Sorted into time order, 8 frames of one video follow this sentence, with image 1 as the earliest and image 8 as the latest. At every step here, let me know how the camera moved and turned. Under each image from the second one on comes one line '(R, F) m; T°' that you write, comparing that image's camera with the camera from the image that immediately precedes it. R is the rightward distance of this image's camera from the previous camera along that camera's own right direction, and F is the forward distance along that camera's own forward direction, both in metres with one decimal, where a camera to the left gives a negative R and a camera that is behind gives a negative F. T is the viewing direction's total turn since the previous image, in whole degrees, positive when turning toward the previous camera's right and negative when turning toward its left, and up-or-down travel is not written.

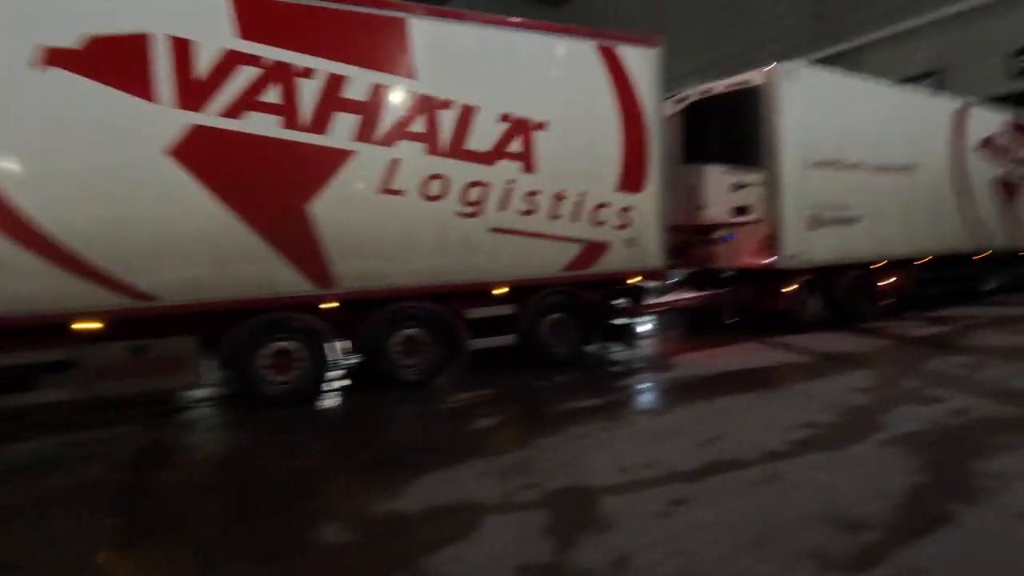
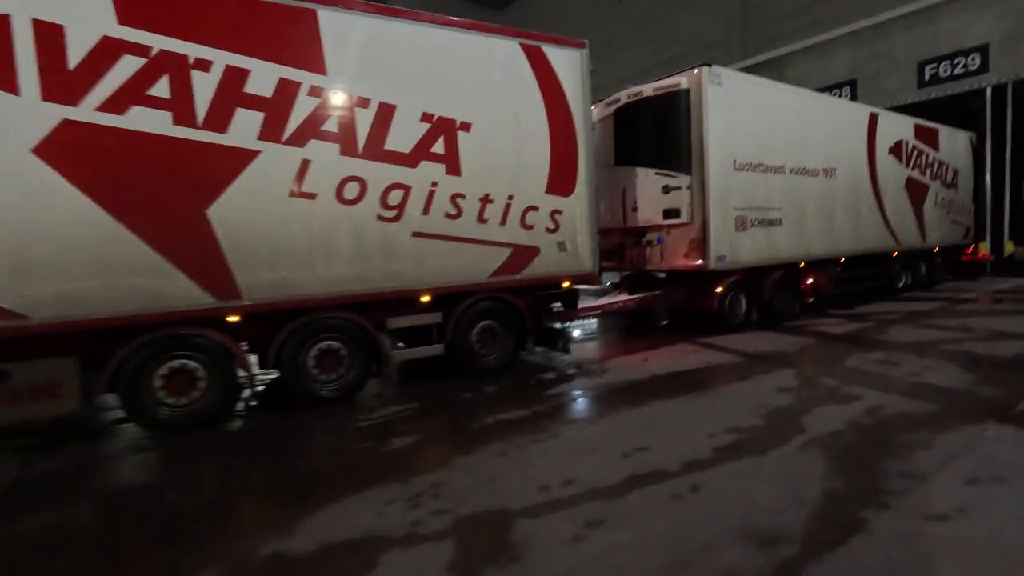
(+0.3, +0.3) m; +5°
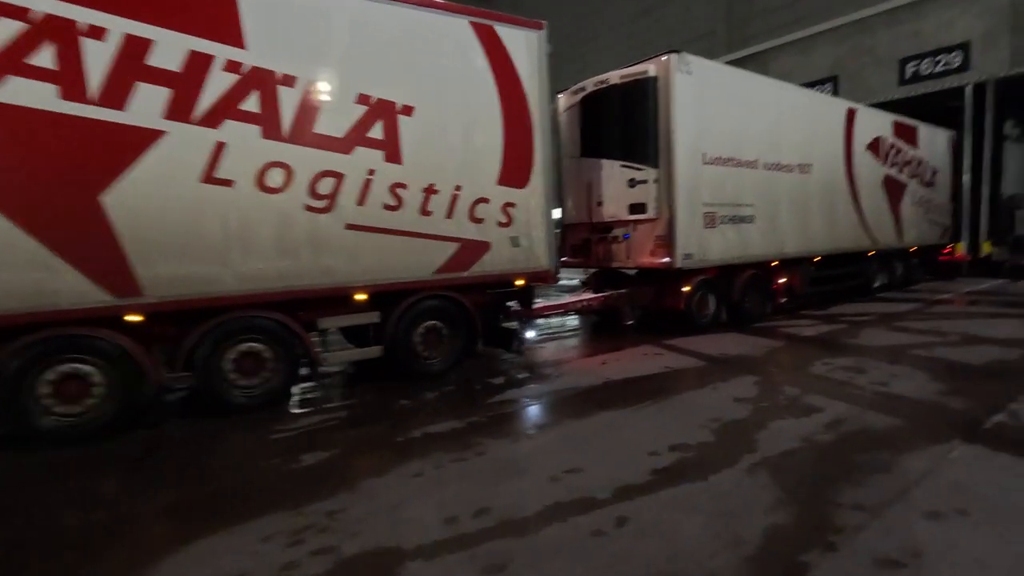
(+0.5, +0.5) m; +1°
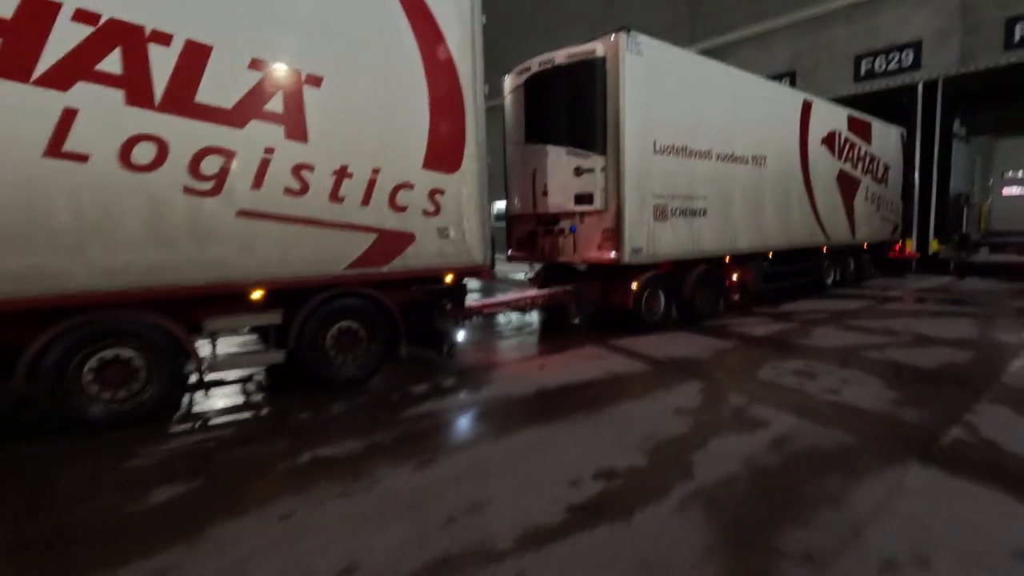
(+0.5, +0.7) m; +4°
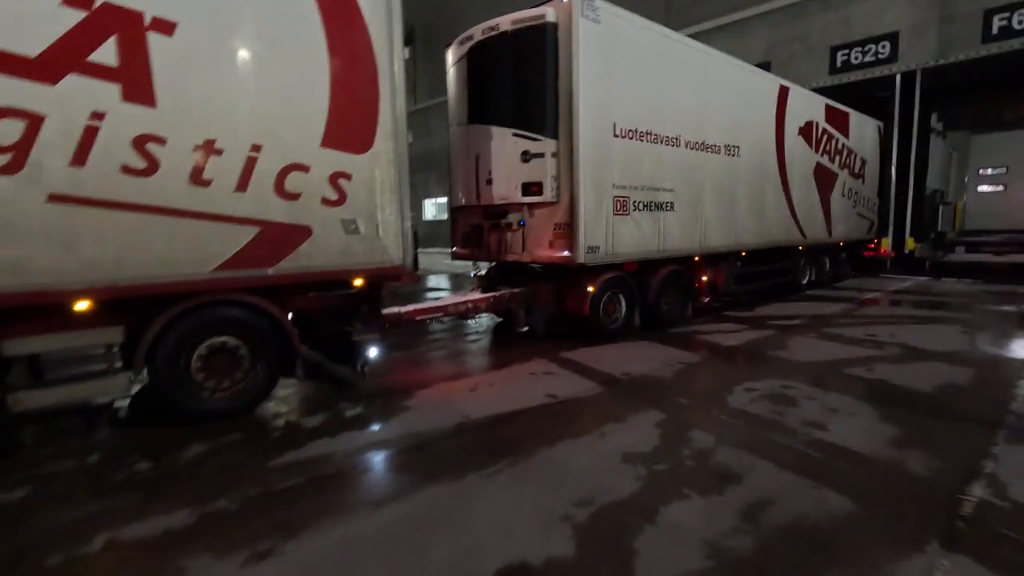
(+0.6, +1.2) m; +2°
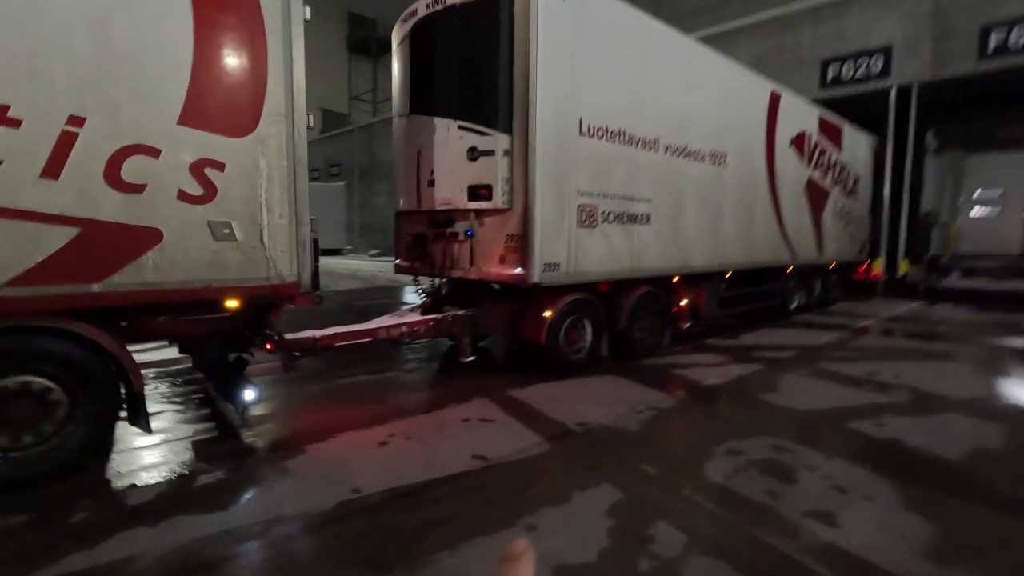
(+0.5, +1.2) m; +1°
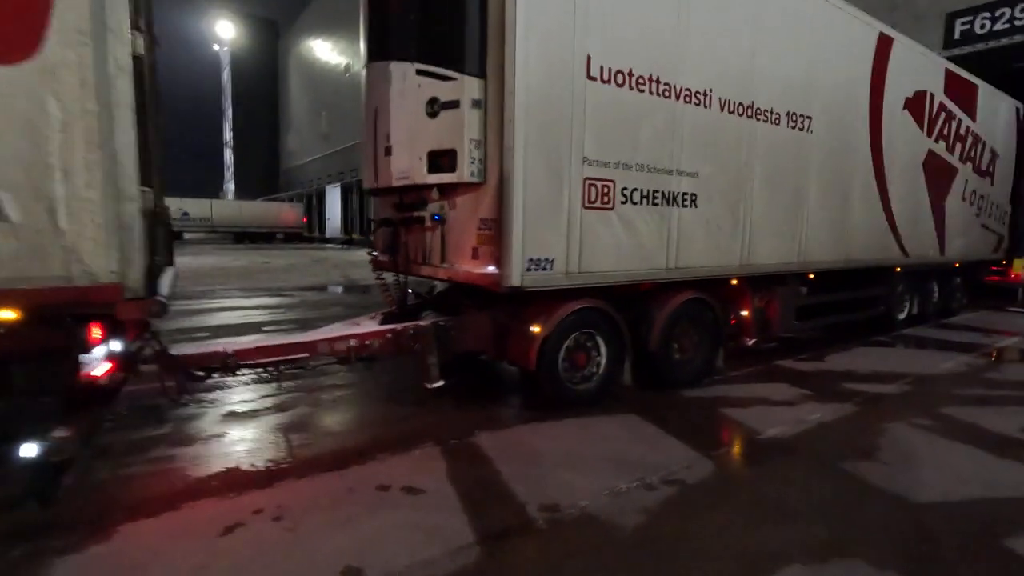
(+0.9, +1.8) m; -8°
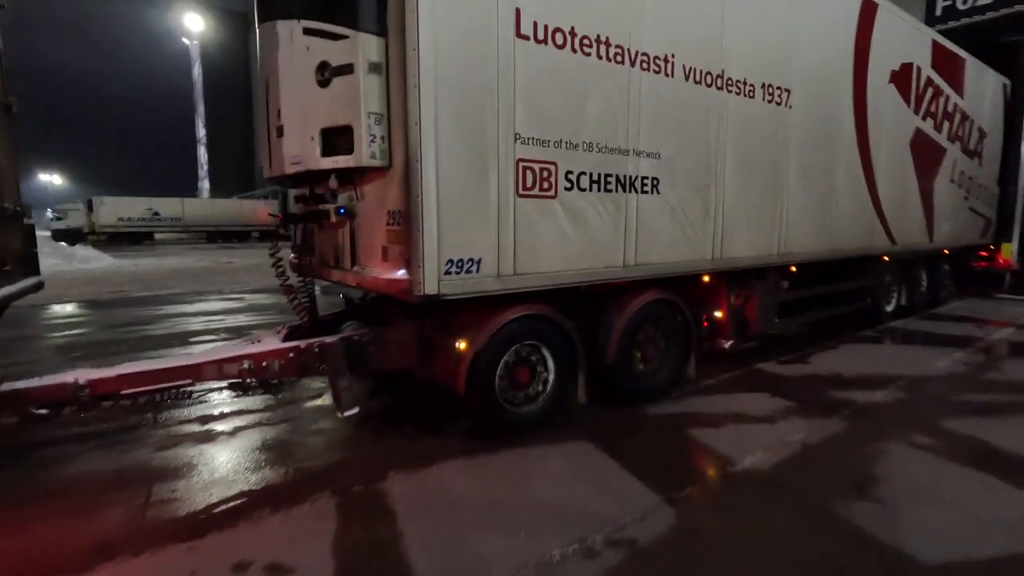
(+0.5, +0.8) m; +1°
